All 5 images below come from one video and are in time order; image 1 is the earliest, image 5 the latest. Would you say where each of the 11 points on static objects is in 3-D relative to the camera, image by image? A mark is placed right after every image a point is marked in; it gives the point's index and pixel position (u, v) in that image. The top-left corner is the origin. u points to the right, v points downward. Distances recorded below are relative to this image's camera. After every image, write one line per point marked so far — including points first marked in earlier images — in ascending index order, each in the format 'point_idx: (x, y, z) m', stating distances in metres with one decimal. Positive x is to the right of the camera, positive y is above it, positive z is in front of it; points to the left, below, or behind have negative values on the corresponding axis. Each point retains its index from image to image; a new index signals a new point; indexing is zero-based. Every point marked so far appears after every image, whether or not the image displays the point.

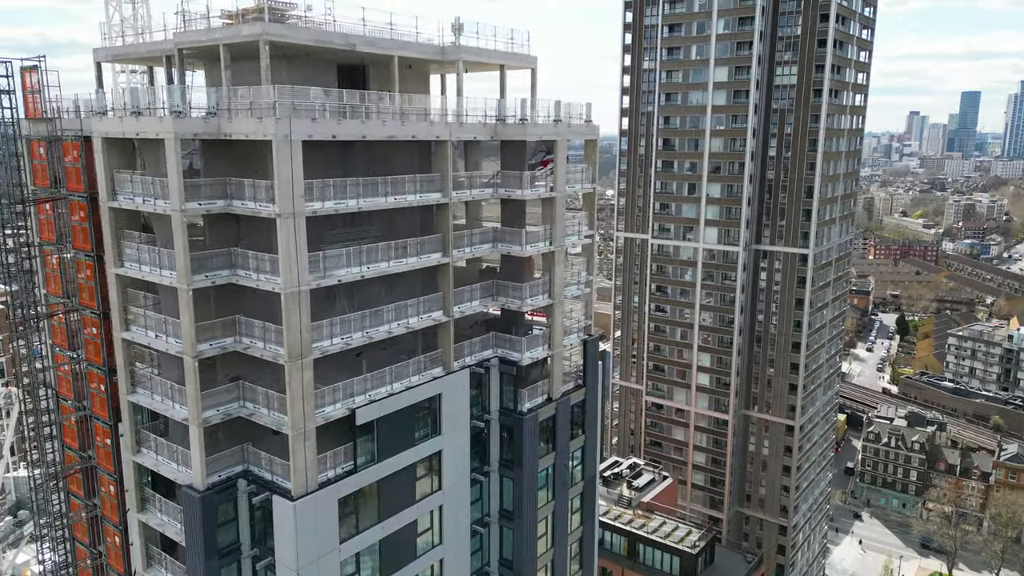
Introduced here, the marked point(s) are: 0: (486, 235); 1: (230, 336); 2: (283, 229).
0: (-0.7, +1.4, +18.7) m
1: (-5.7, -1.0, +15.1) m
2: (-4.2, +1.1, +13.6) m
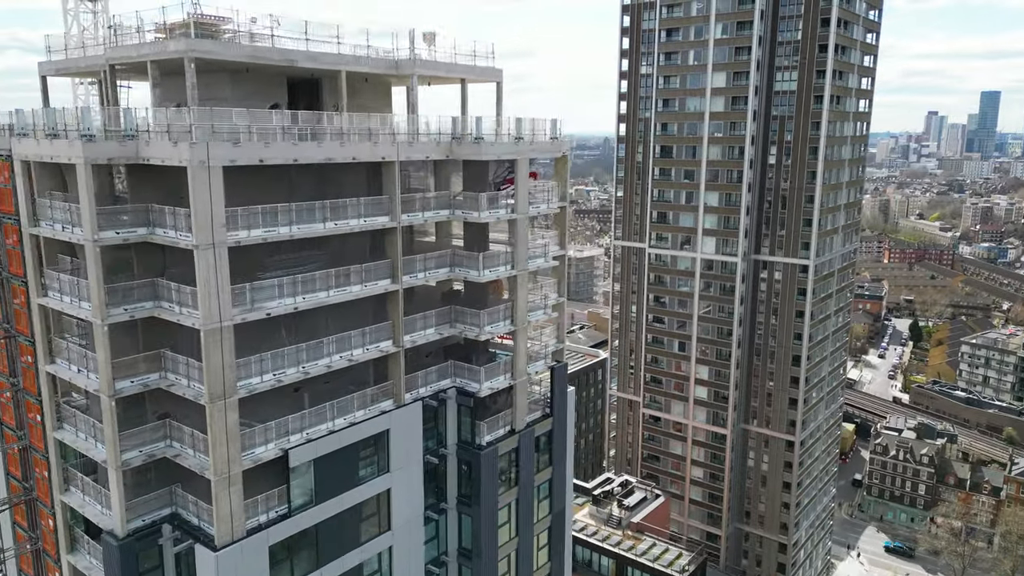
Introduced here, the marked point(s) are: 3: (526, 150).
0: (-1.7, +0.7, +17.7) m
1: (-6.8, -1.6, +14.2) m
2: (-5.3, +0.5, +12.6) m
3: (+0.3, +3.3, +18.1) m
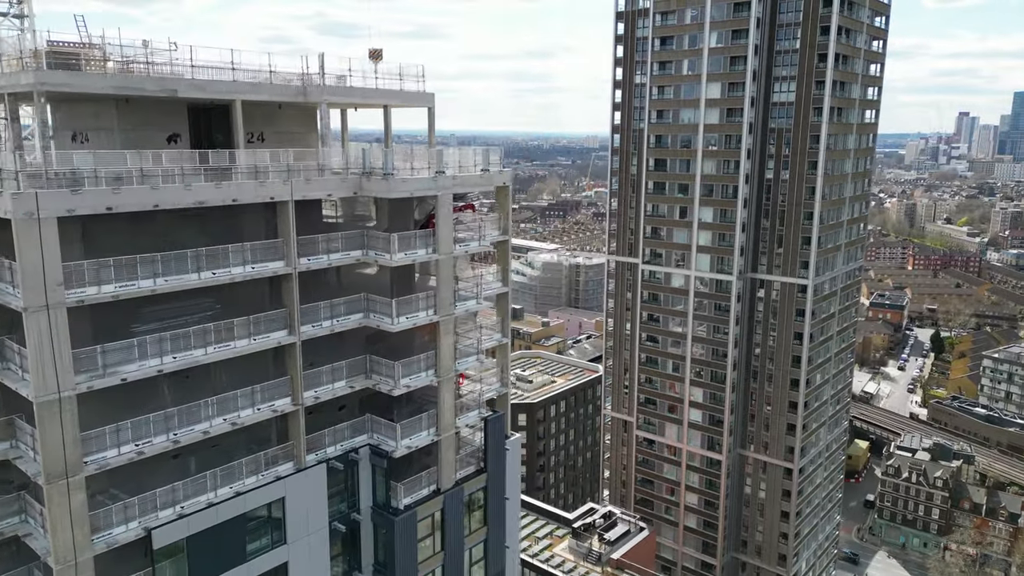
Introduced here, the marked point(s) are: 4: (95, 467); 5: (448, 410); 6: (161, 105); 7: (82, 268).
0: (-3.4, -0.3, +16.1) m
1: (-8.7, -2.6, +12.8) m
2: (-7.2, -0.6, +11.1) m
3: (-1.4, +2.3, +16.5) m
4: (-6.8, -2.9, +12.2) m
5: (-1.5, -2.8, +17.3) m
6: (-7.5, +3.9, +15.8) m
7: (-6.9, +0.3, +11.9) m
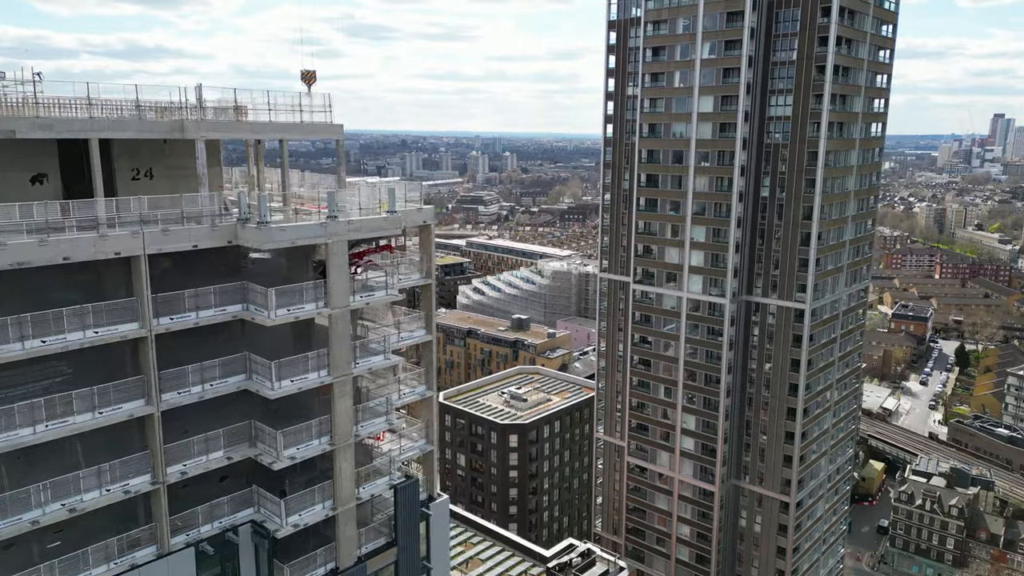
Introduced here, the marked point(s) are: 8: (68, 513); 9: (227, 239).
0: (-5.4, -1.5, +14.4) m
1: (-10.8, -3.7, +11.2) m
2: (-9.3, -1.7, +9.5) m
3: (-3.3, +1.1, +14.7) m
4: (-8.9, -4.0, +10.6) m
5: (-3.4, -4.0, +15.5) m
6: (-9.4, +2.8, +14.2) m
7: (-9.0, -0.8, +10.2) m
8: (-7.3, -3.7, +12.3) m
9: (-5.3, +0.9, +13.9) m
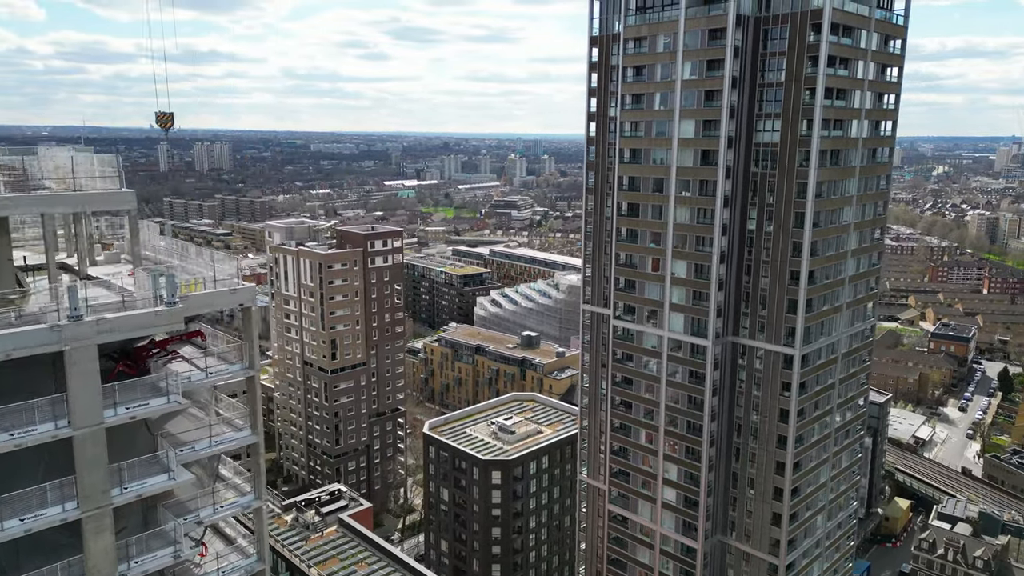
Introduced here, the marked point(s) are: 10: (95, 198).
0: (-8.8, -3.3, +11.8) m
1: (-14.4, -5.4, +8.9) m
2: (-13.0, -3.4, +7.1) m
3: (-6.7, -0.7, +12.0) m
4: (-12.6, -5.8, +8.1) m
5: (-6.9, -5.9, +12.7) m
6: (-12.8, +1.0, +11.8) m
7: (-12.6, -2.6, +7.8) m
8: (-10.9, -5.5, +9.8) m
9: (-8.7, -0.9, +11.3) m
10: (-7.5, +1.6, +13.4) m
